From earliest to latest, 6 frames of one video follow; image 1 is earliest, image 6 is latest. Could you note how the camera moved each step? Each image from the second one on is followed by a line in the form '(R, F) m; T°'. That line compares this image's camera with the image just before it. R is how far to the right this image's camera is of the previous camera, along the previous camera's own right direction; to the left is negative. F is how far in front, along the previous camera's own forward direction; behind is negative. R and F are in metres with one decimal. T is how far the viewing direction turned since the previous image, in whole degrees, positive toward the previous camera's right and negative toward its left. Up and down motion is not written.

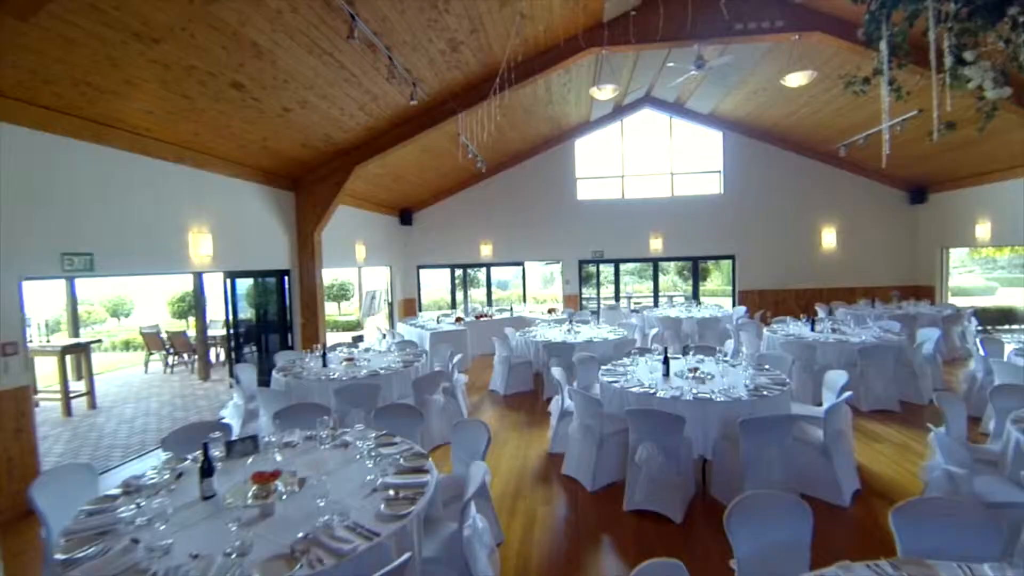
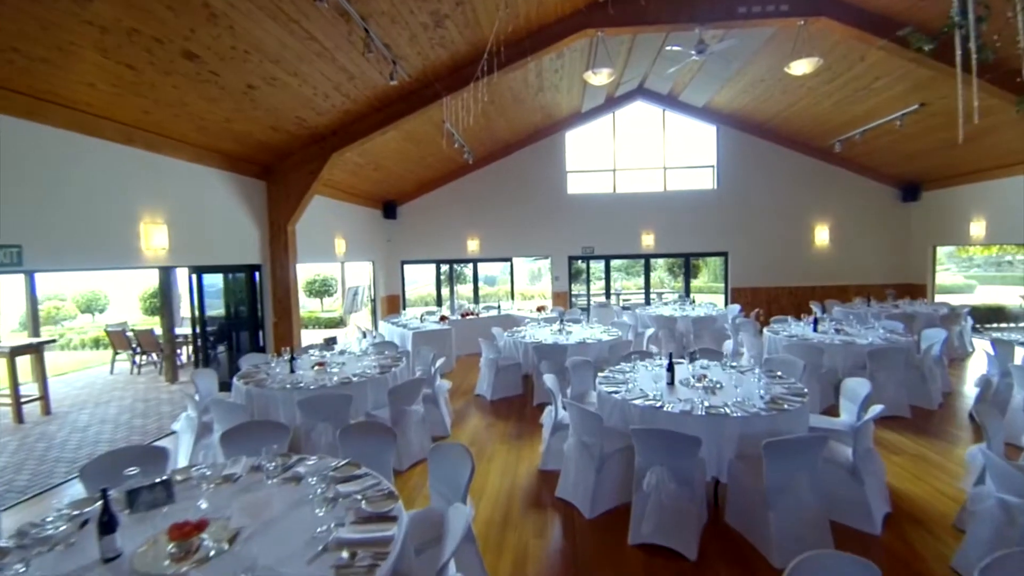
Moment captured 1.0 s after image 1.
(0.0, +0.5) m; +1°
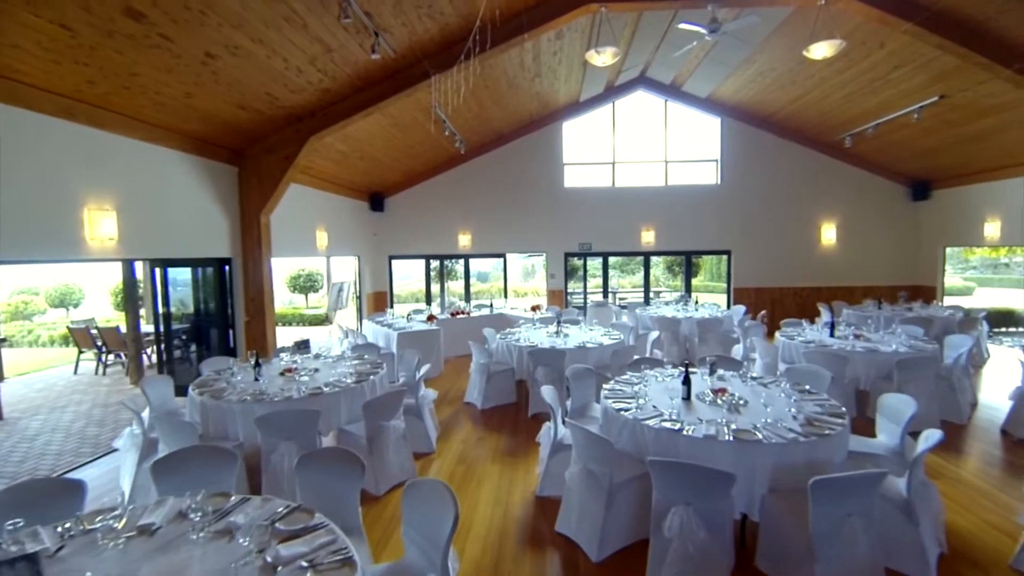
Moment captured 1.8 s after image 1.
(0.0, +0.5) m; +1°
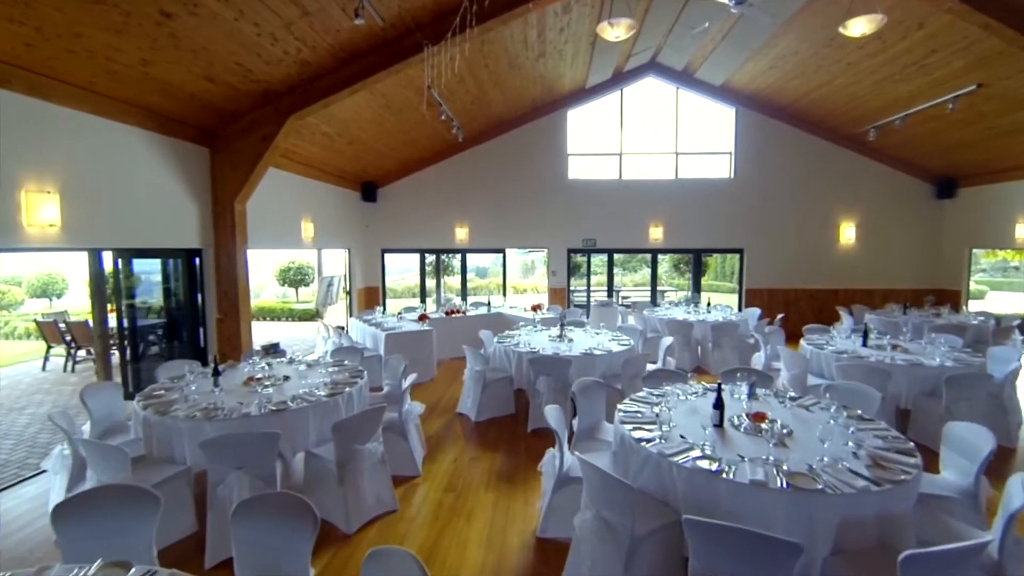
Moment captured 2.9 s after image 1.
(0.0, +0.6) m; 0°
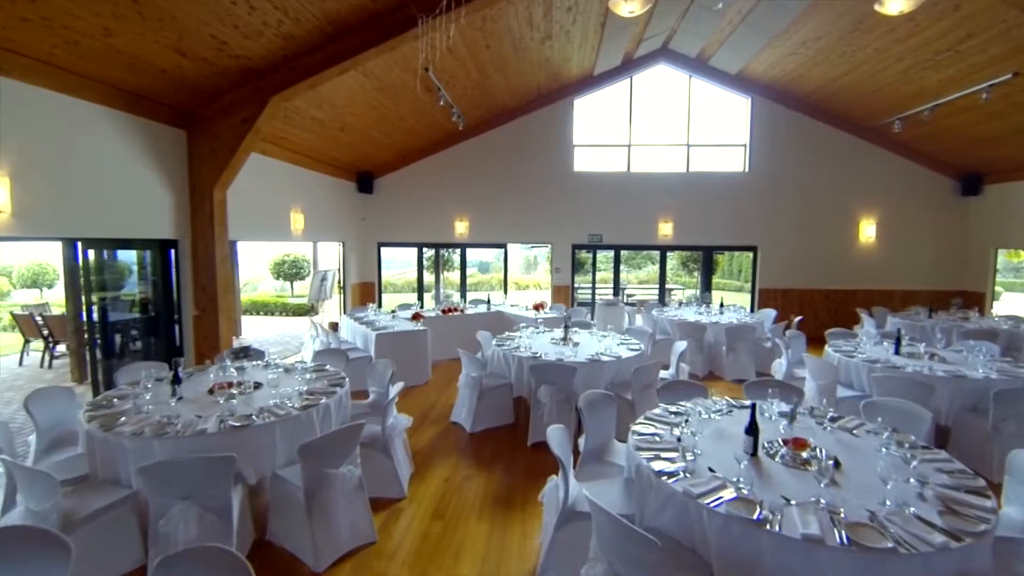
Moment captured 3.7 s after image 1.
(0.0, +0.5) m; 0°
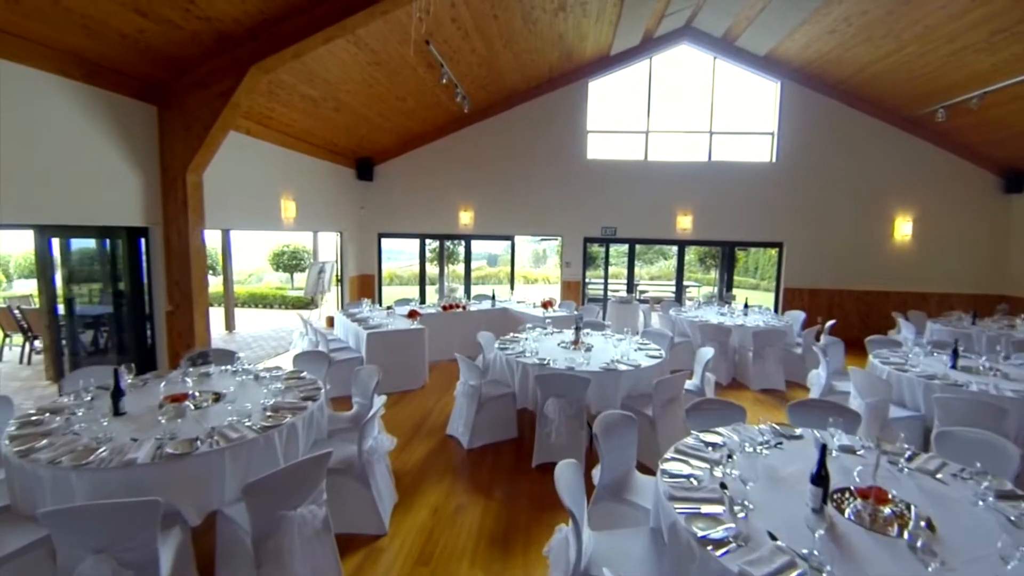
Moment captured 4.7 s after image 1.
(0.0, +0.6) m; -1°
